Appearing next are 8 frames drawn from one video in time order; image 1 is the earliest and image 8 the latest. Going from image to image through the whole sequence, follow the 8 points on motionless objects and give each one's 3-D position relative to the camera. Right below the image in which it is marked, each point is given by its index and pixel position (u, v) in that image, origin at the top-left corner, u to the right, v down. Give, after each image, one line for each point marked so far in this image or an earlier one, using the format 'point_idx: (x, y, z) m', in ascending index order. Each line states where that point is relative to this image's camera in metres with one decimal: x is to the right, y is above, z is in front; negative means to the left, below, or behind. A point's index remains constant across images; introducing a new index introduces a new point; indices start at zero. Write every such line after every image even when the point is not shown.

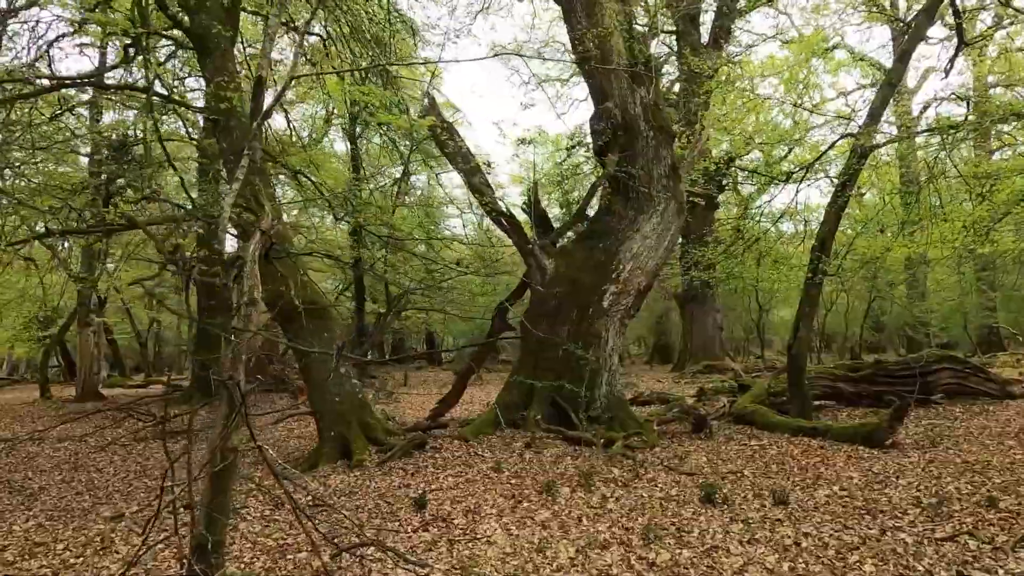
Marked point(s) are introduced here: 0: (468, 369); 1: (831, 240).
0: (-0.6, -1.2, +9.6) m
1: (+4.4, +0.7, +9.1) m
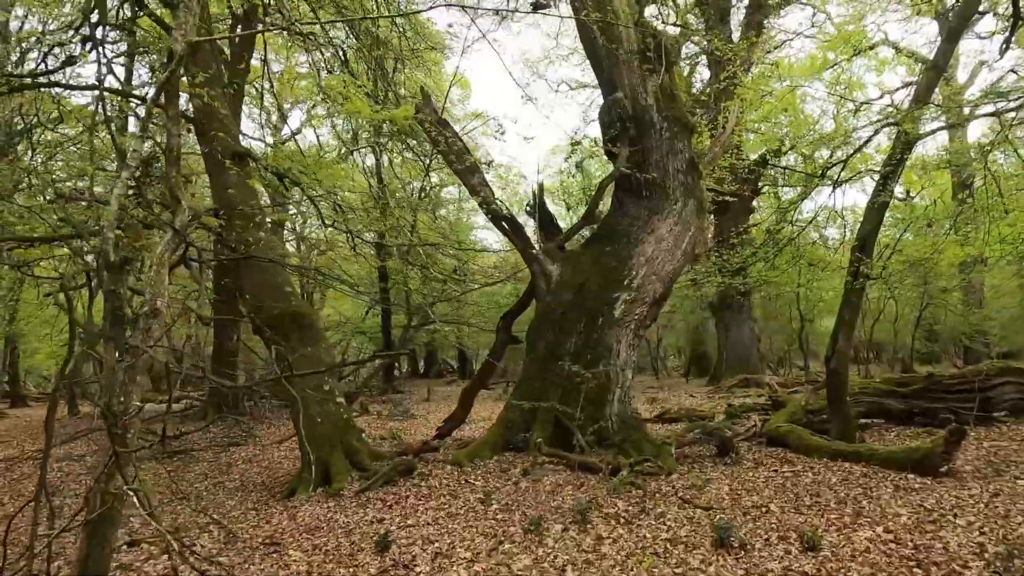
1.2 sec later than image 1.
0: (-0.5, -1.3, +8.9) m
1: (+4.4, +0.6, +8.1) m
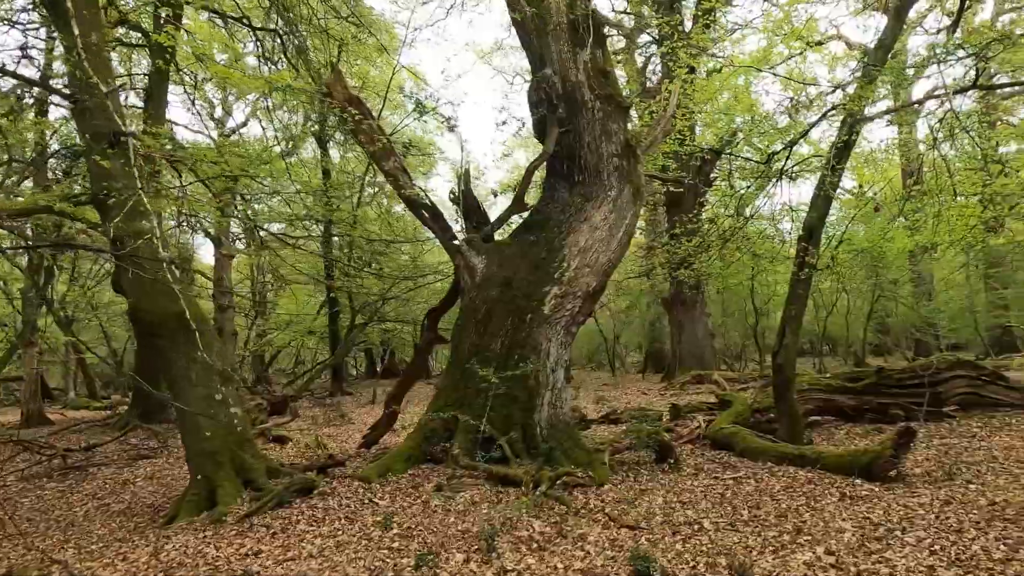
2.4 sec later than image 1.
0: (-1.4, -1.3, +8.2) m
1: (+3.5, +0.7, +7.6) m
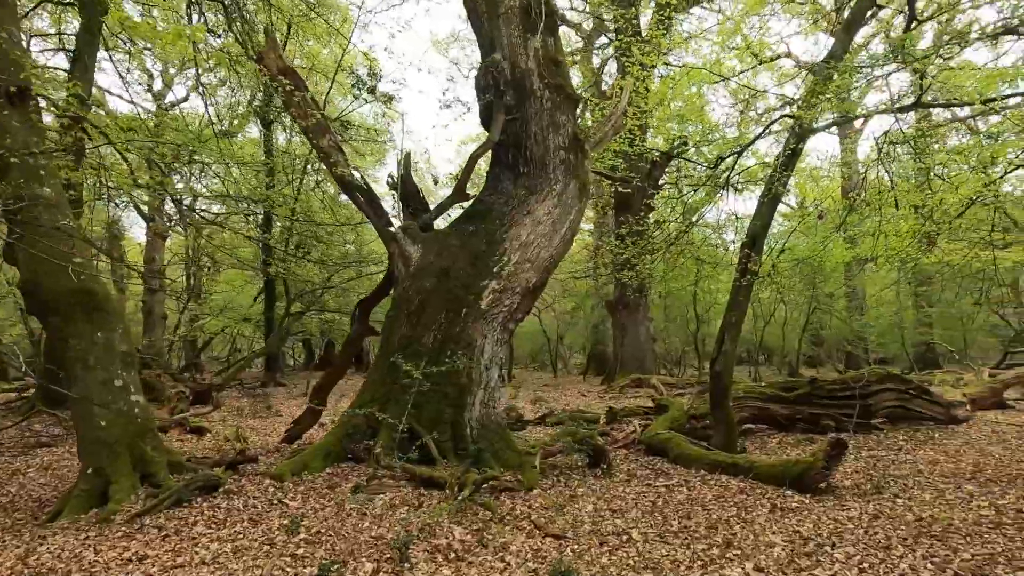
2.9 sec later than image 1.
0: (-2.2, -1.1, +7.8) m
1: (+2.9, +0.6, +7.6) m
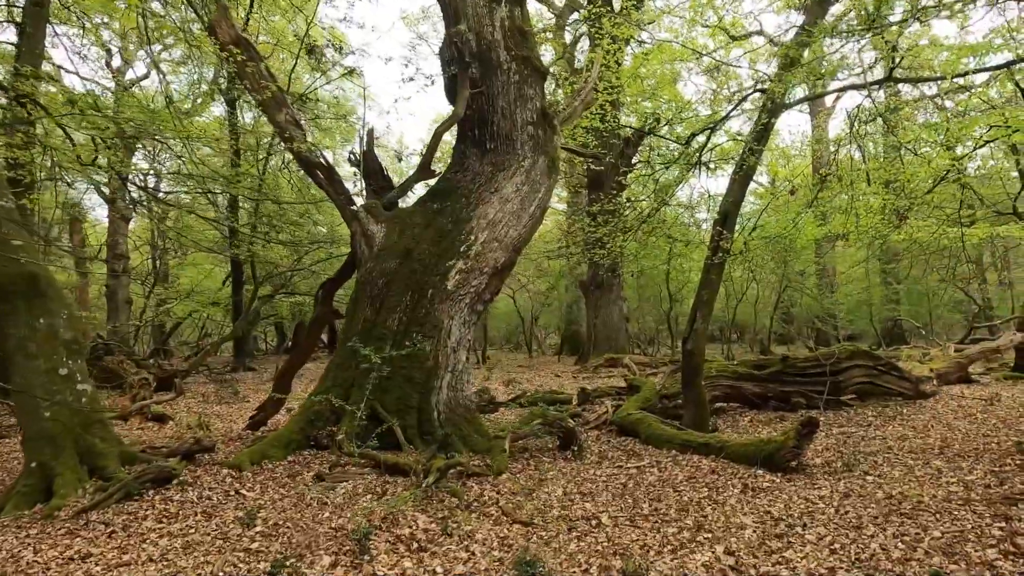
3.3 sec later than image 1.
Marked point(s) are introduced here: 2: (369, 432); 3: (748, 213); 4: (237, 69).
0: (-2.6, -0.9, +7.5) m
1: (+2.5, +0.9, +7.5) m
2: (-1.3, -1.3, +6.0) m
3: (+5.1, +1.6, +14.3) m
4: (-2.6, +2.1, +6.3) m
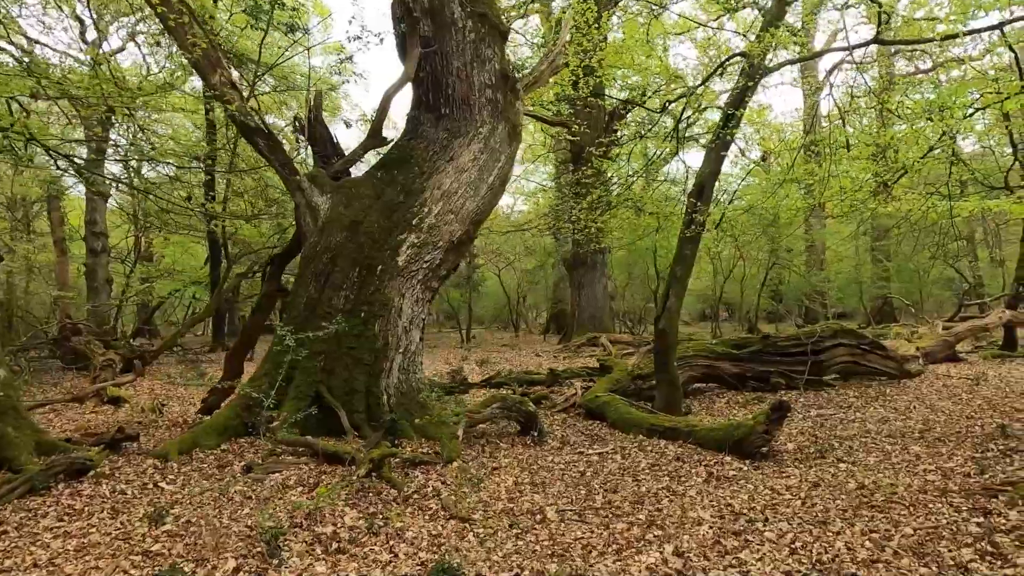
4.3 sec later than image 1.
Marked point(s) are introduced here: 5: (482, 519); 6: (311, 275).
0: (-3.0, -0.7, +7.1) m
1: (+2.1, +1.1, +7.1) m
2: (-1.7, -1.1, +5.6) m
3: (+4.6, +2.1, +13.9) m
4: (-3.0, +2.3, +5.8) m
5: (-0.2, -1.4, +4.1) m
6: (-1.8, +0.1, +5.9) m
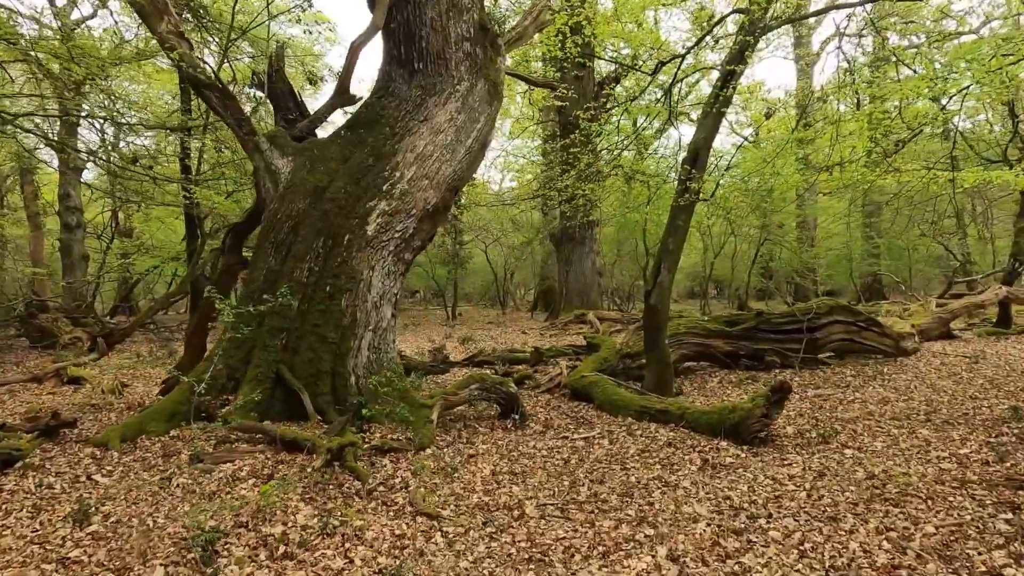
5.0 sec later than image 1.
0: (-3.2, -0.4, +6.6) m
1: (+1.9, +1.4, +6.6) m
2: (-1.9, -0.9, +5.2) m
3: (+4.3, +2.6, +13.4) m
4: (-3.2, +2.5, +5.2) m
5: (-0.3, -1.3, +3.7) m
6: (-2.0, +0.4, +5.4) m
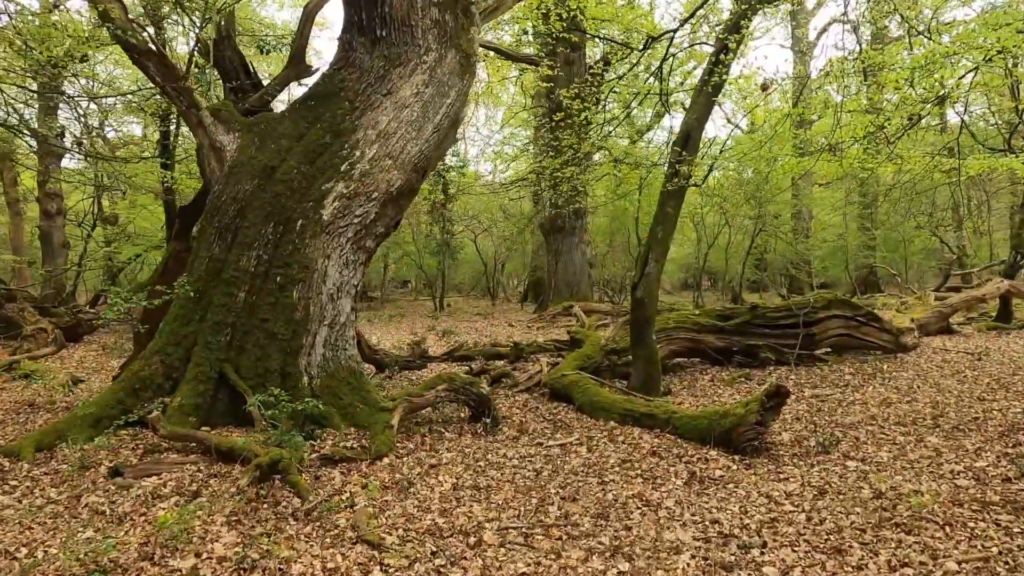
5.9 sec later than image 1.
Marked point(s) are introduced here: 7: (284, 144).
0: (-3.4, -0.3, +6.1) m
1: (+1.7, +1.5, +6.1) m
2: (-2.1, -0.8, +4.7) m
3: (+4.0, +2.7, +12.9) m
4: (-3.4, +2.6, +4.6) m
5: (-0.5, -1.2, +3.2) m
6: (-2.2, +0.4, +4.9) m
7: (-1.7, +1.1, +5.0) m
